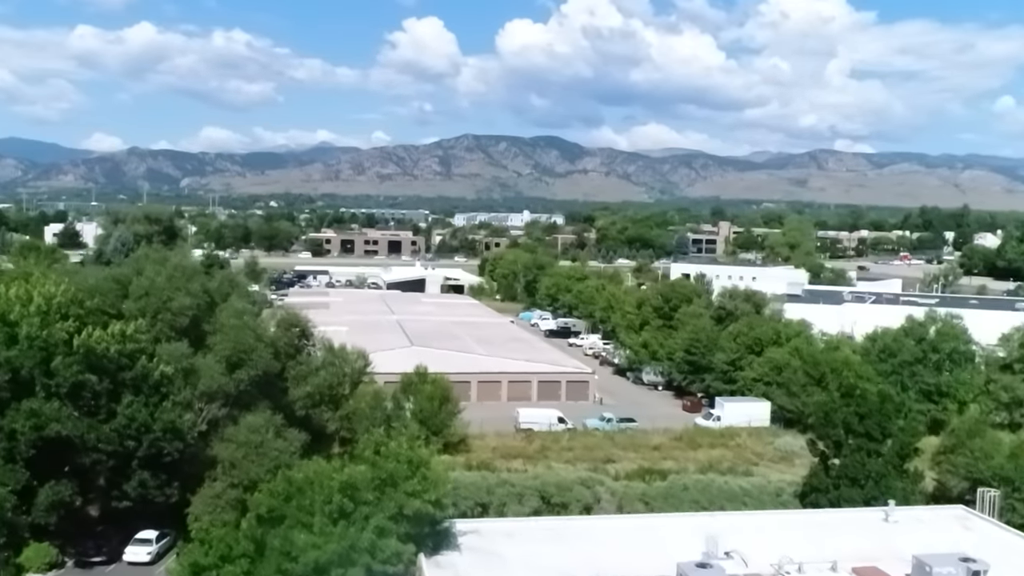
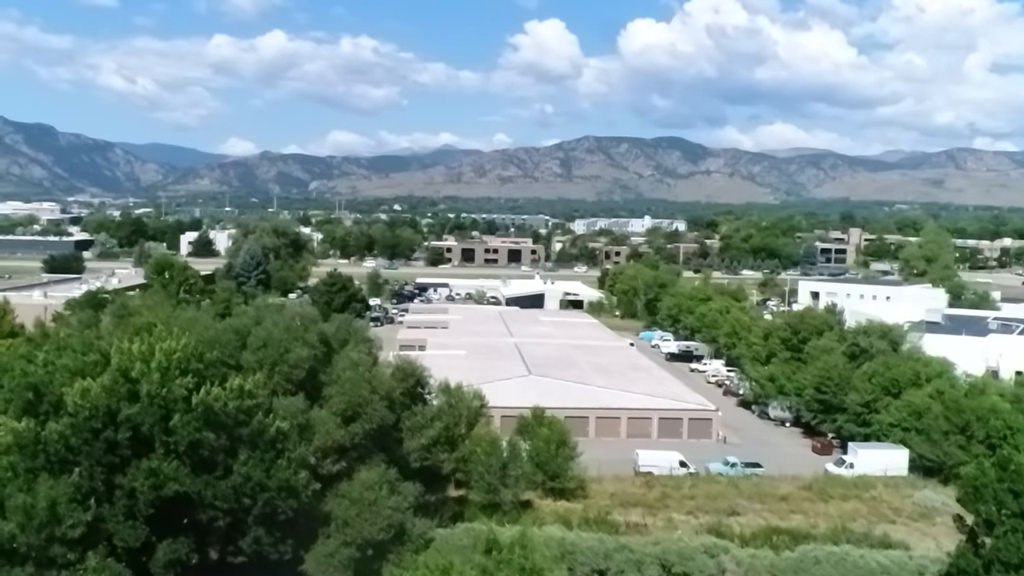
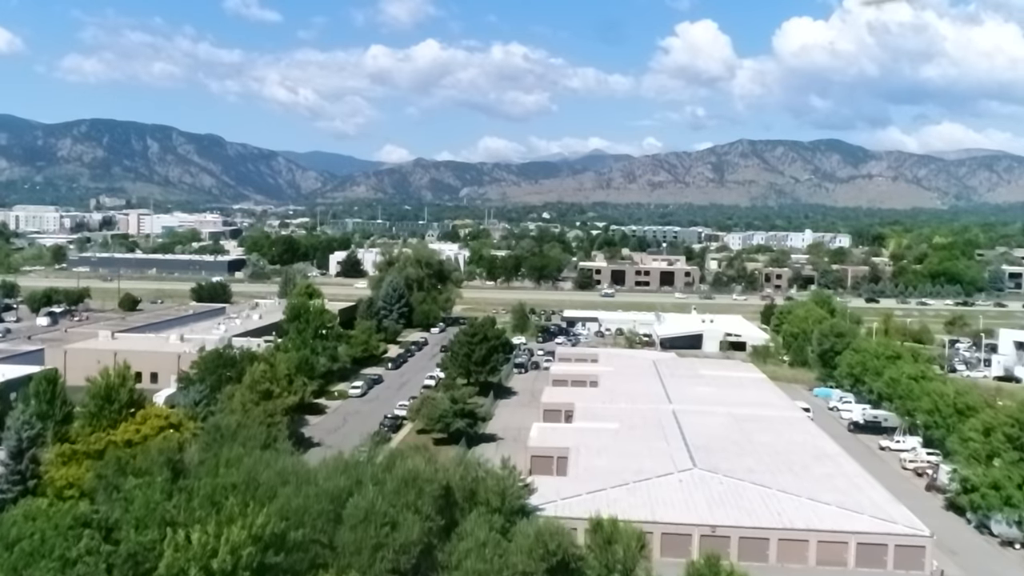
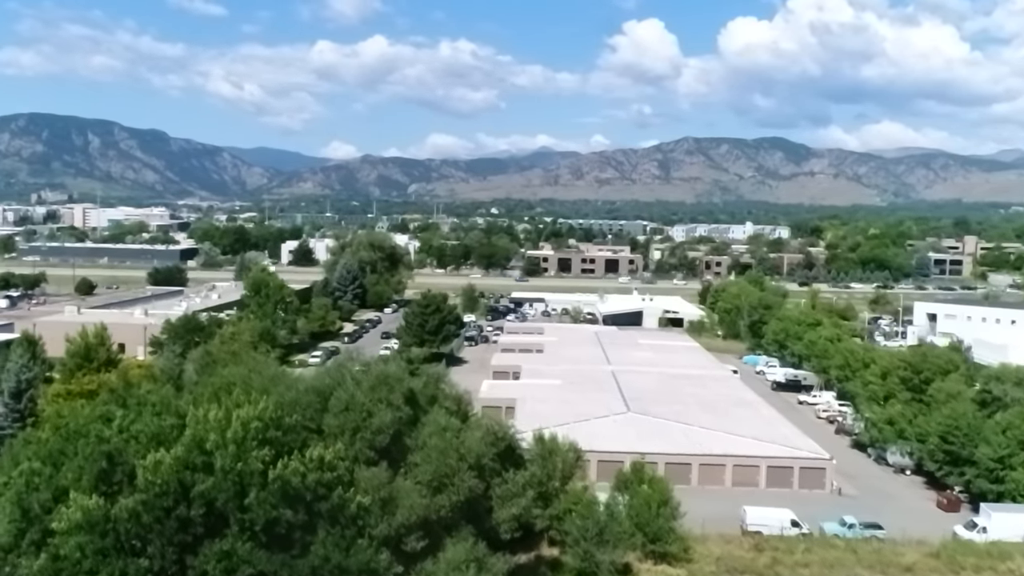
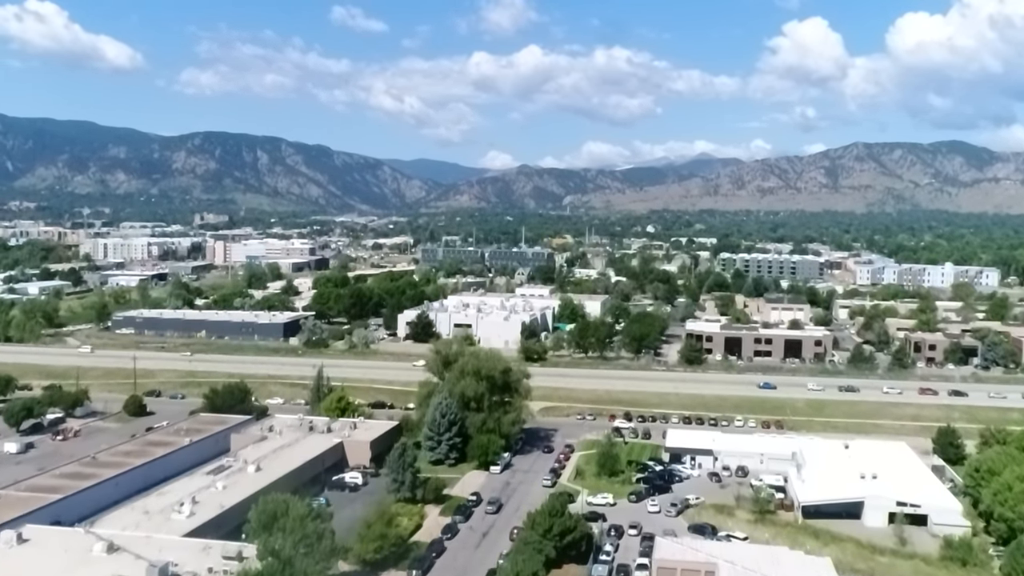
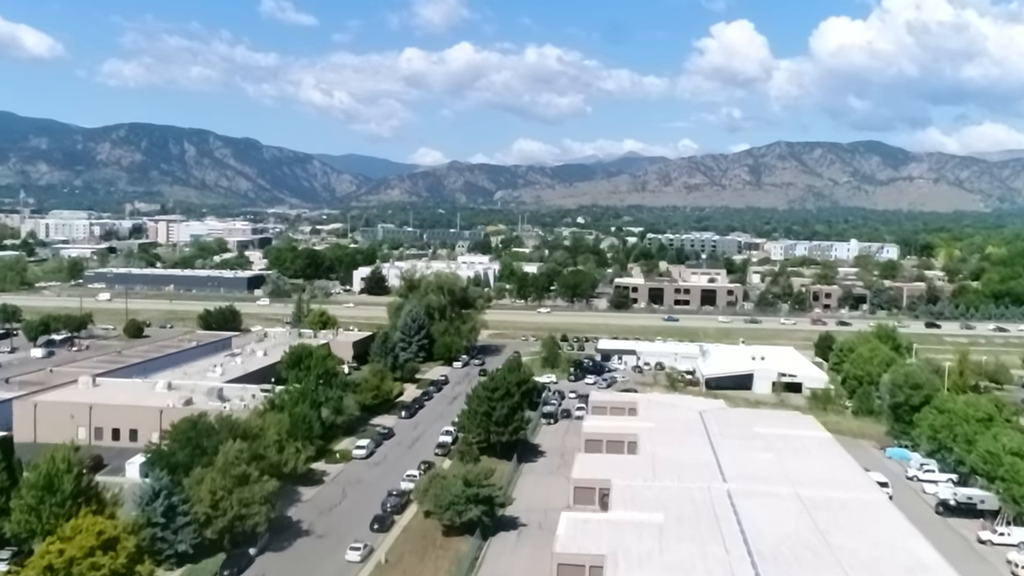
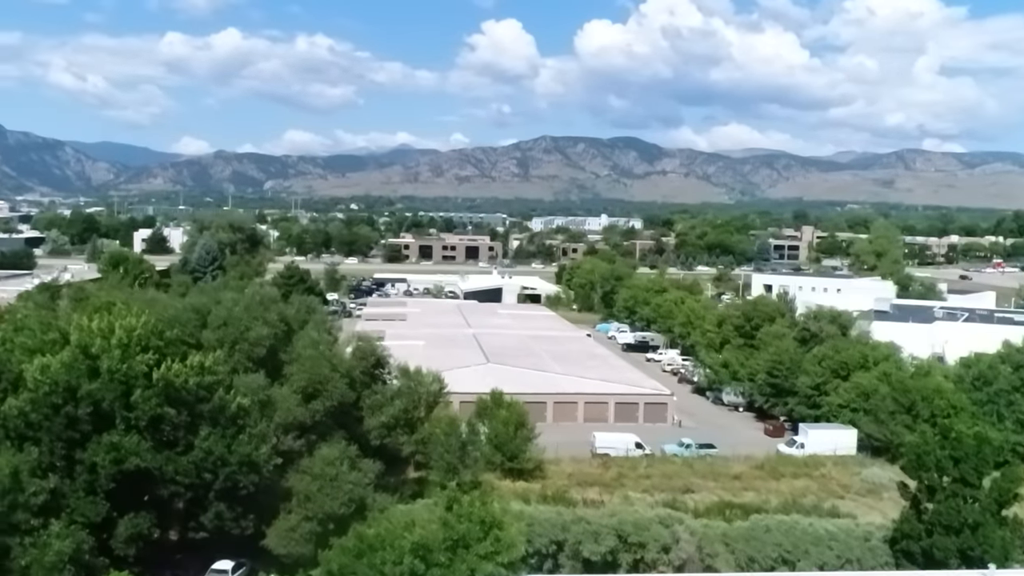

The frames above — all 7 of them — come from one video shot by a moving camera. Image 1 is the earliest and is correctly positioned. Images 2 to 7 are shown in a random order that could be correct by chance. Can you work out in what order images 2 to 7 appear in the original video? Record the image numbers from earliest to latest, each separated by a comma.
7, 2, 4, 3, 6, 5
